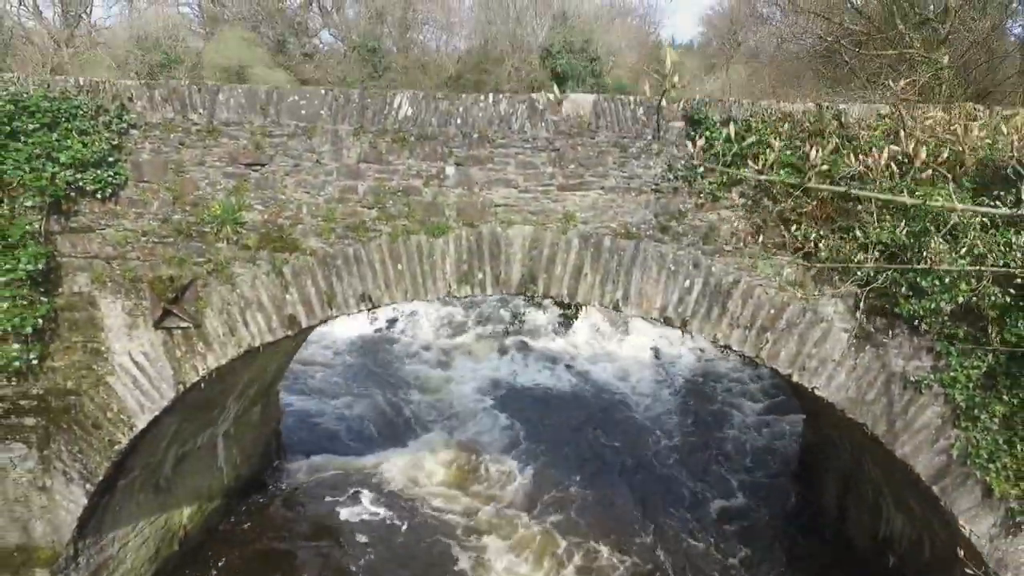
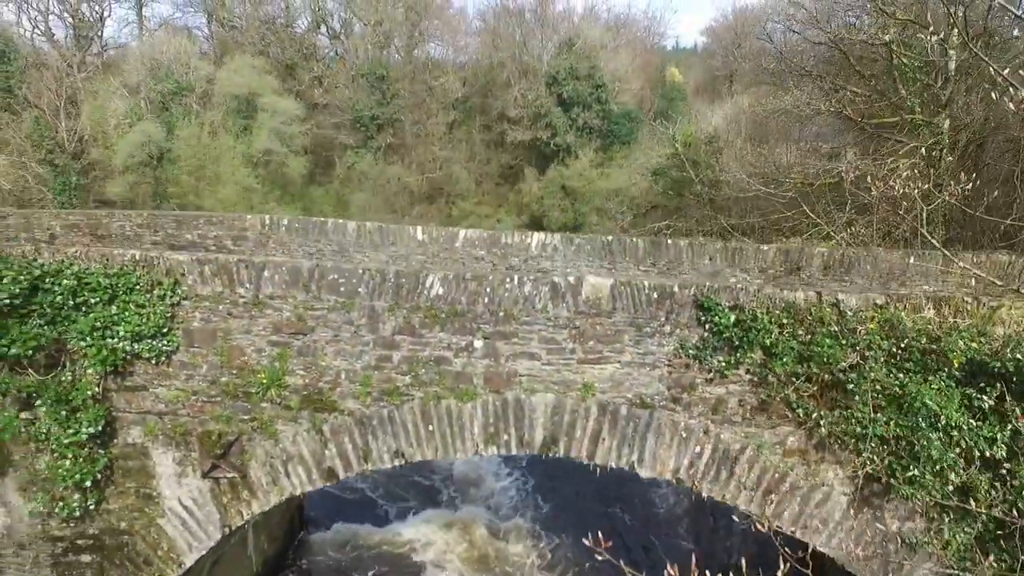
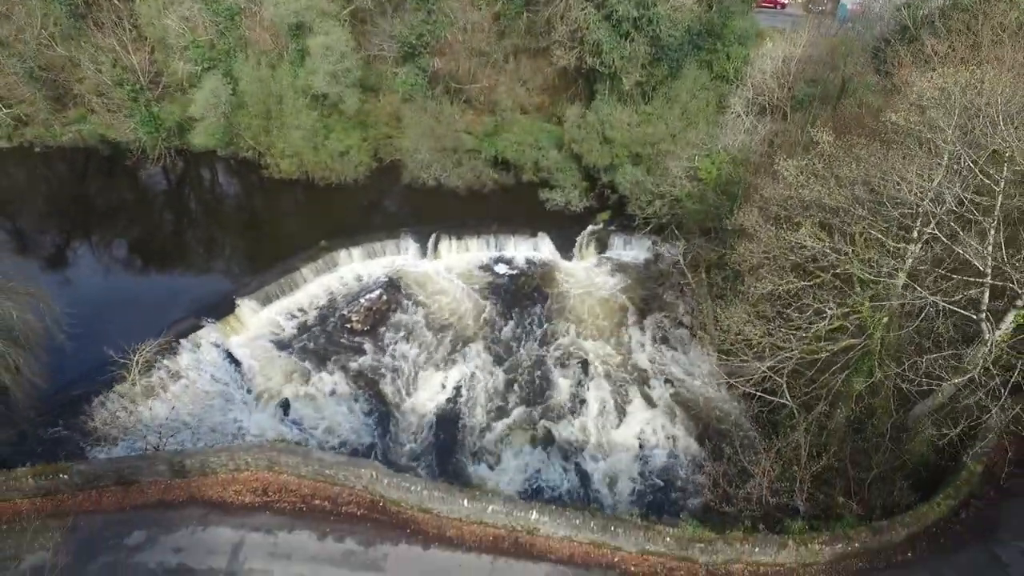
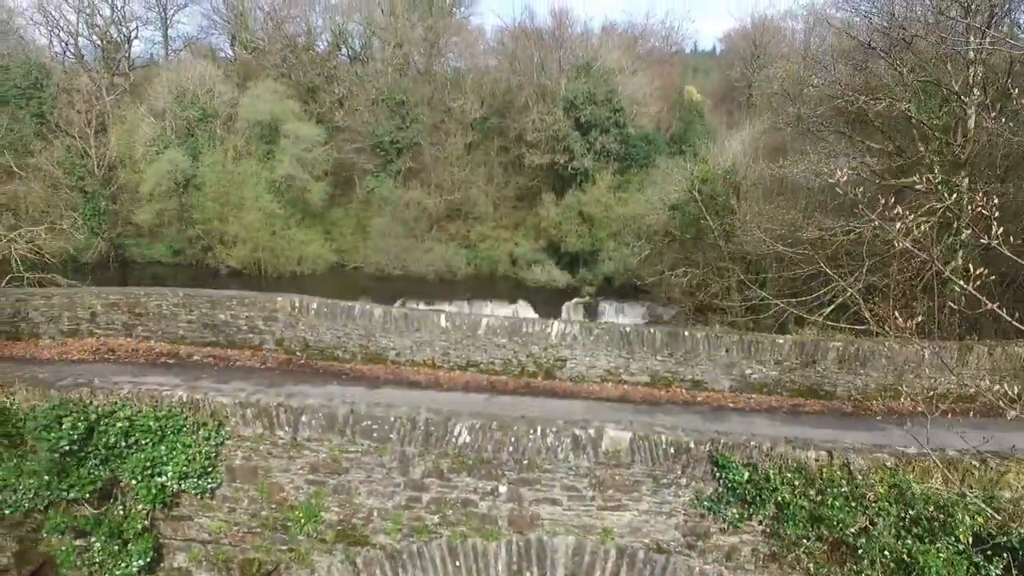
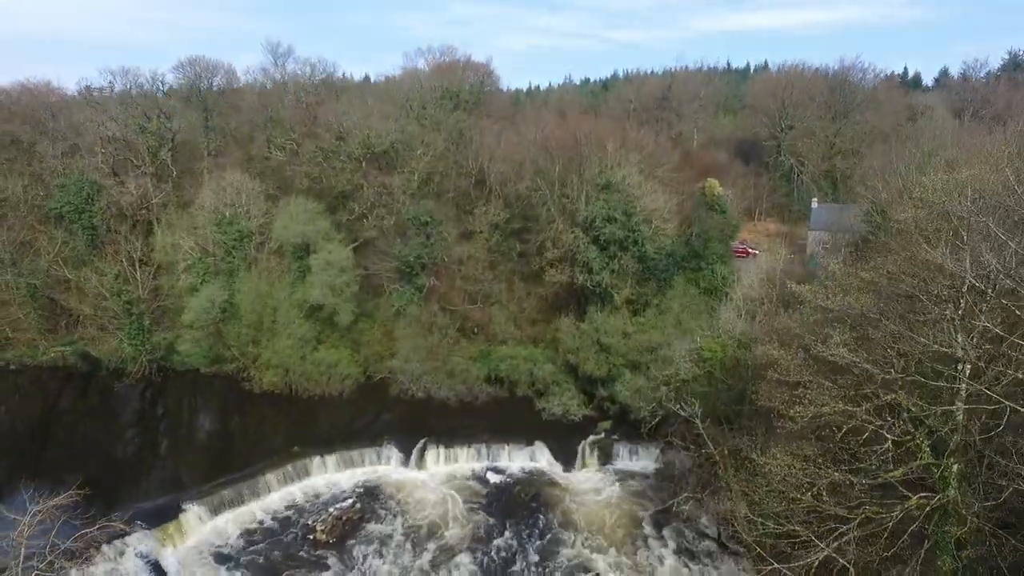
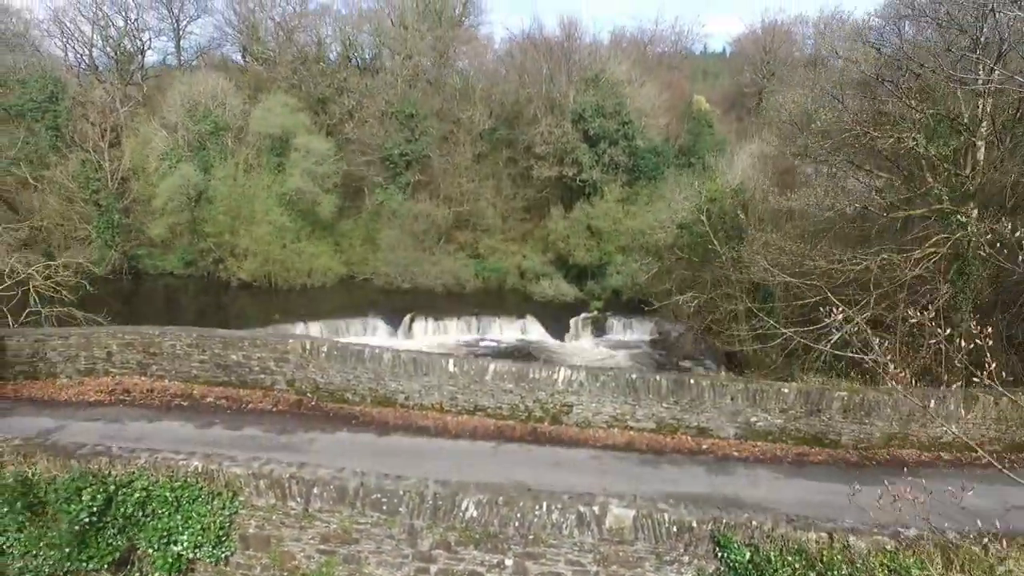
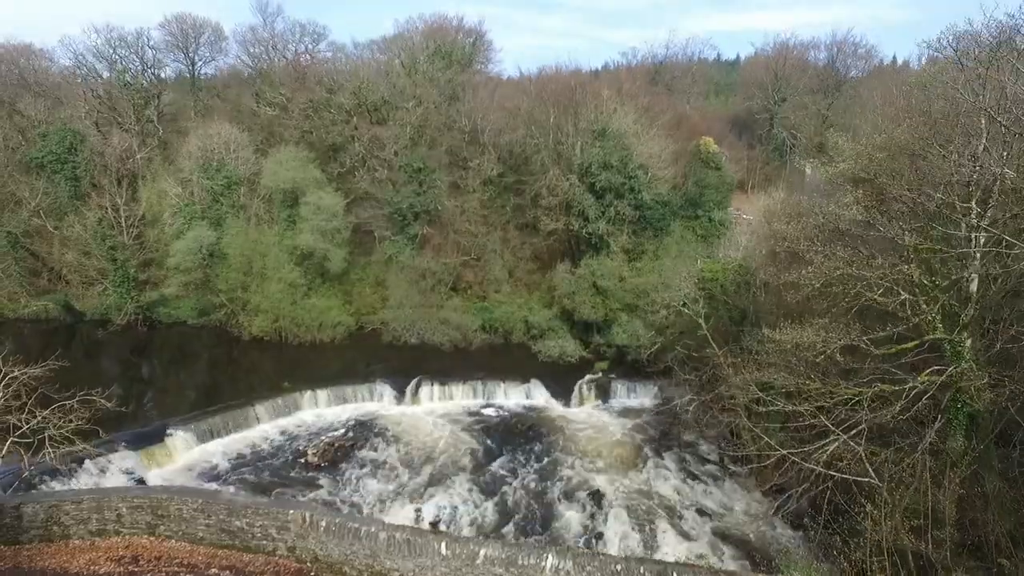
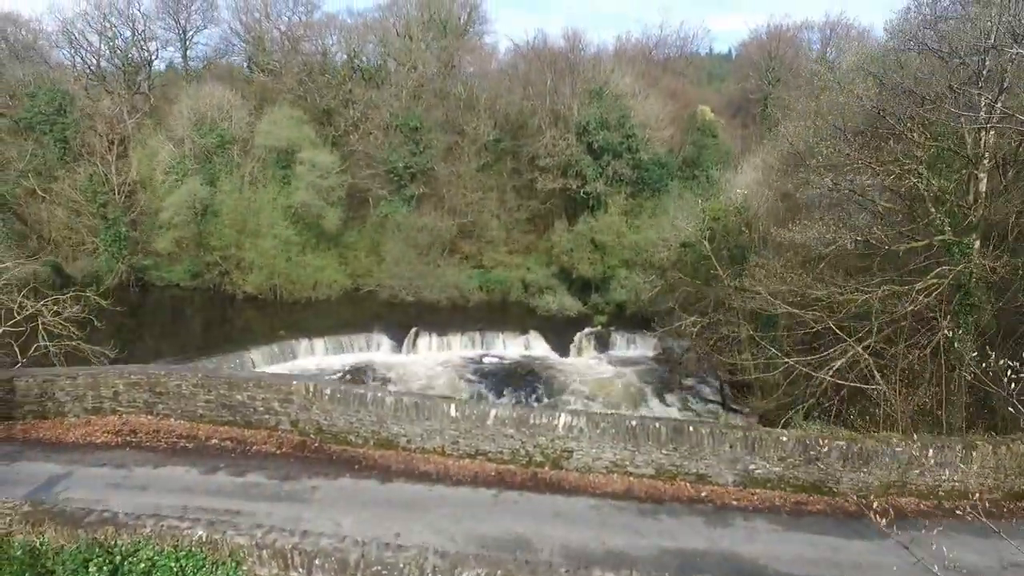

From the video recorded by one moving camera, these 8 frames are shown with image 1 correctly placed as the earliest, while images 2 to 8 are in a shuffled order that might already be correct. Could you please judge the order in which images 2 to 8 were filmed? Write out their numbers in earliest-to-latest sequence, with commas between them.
2, 4, 6, 8, 7, 5, 3
